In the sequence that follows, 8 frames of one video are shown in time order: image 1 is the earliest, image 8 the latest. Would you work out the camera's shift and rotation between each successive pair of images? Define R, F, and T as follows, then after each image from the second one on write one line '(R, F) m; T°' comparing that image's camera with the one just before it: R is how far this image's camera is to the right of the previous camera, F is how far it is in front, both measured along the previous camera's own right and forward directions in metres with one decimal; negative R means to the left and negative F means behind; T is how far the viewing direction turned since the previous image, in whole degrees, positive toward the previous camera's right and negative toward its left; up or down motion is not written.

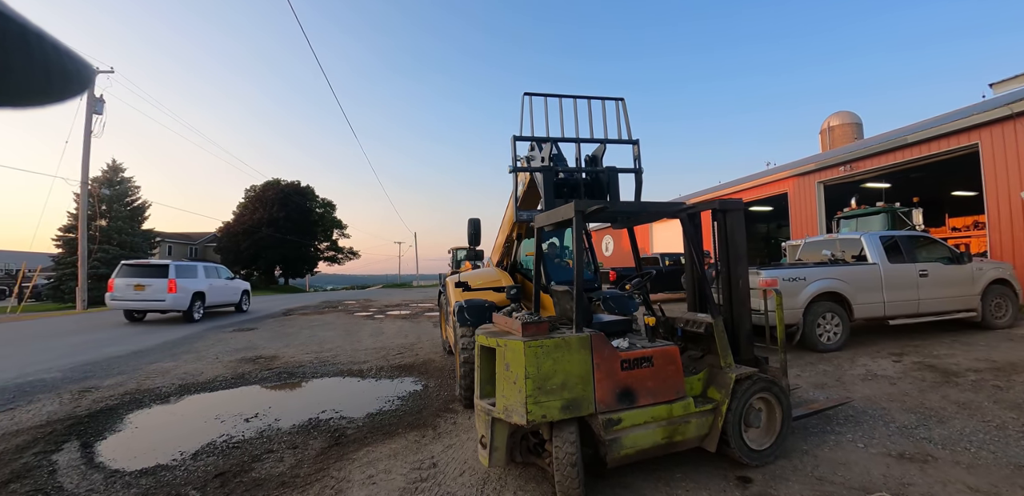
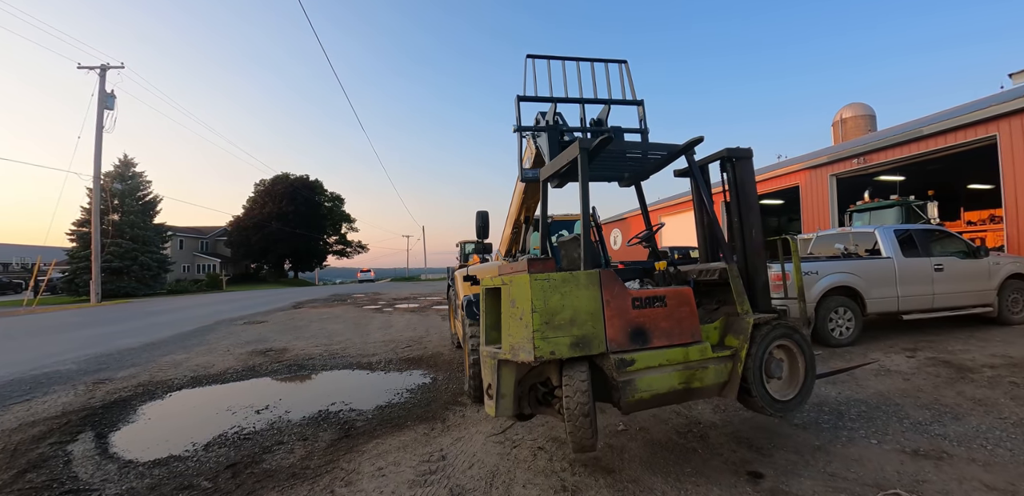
(0.0, 0.0) m; -1°
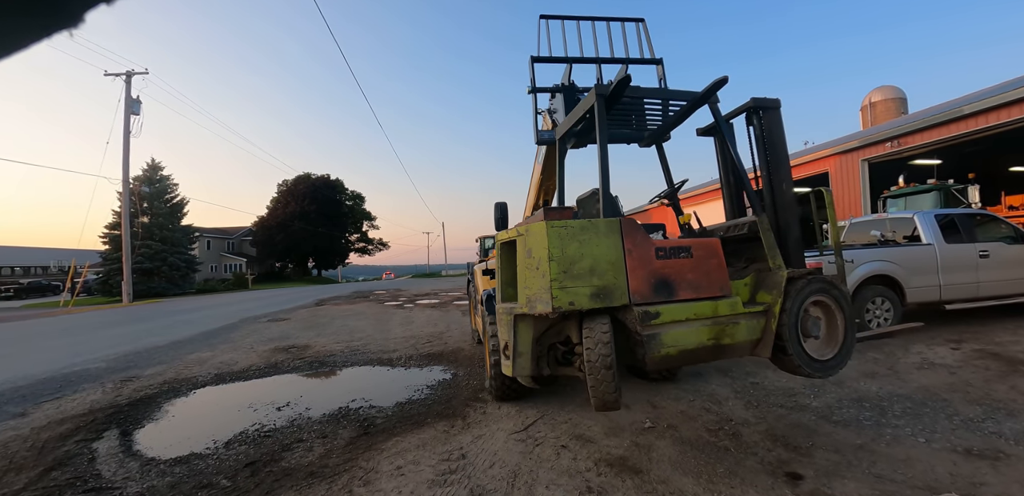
(0.0, +0.1) m; -2°
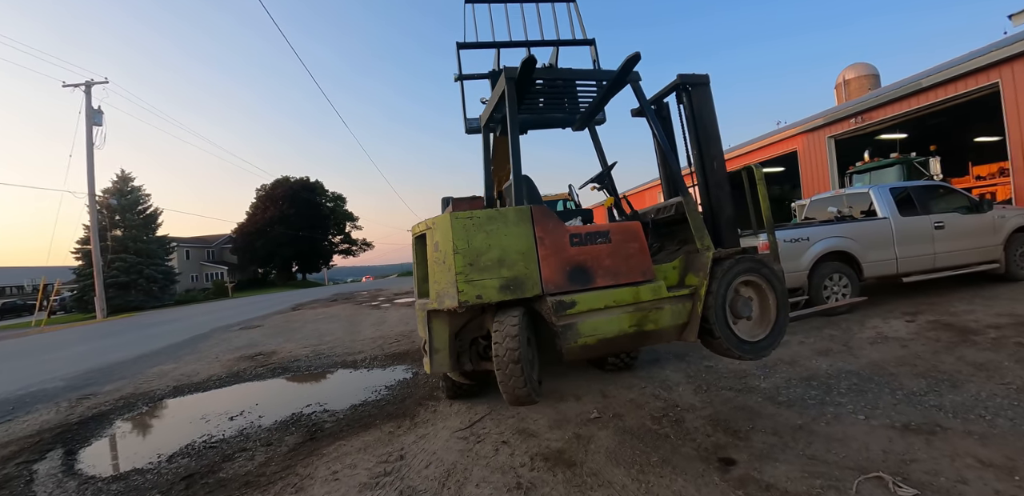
(+0.5, +0.1) m; +1°
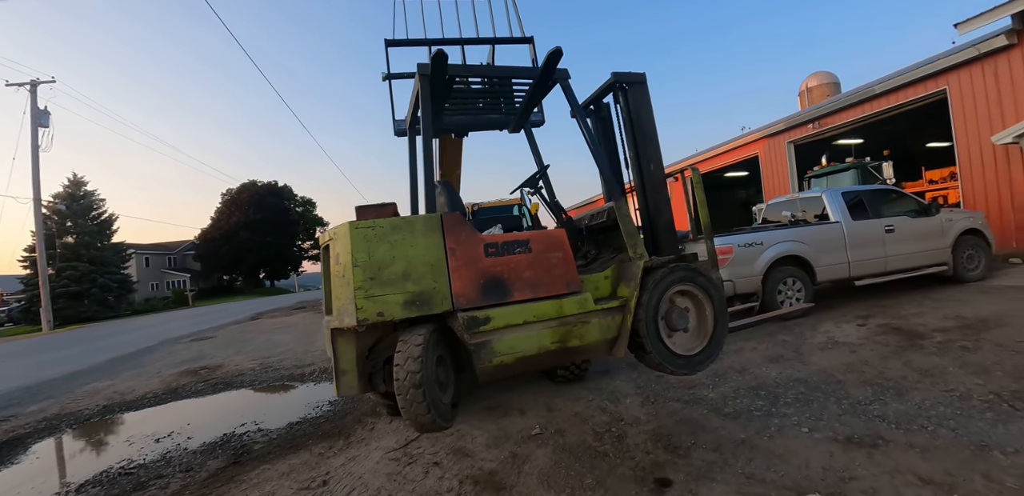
(+0.3, +0.2) m; +3°
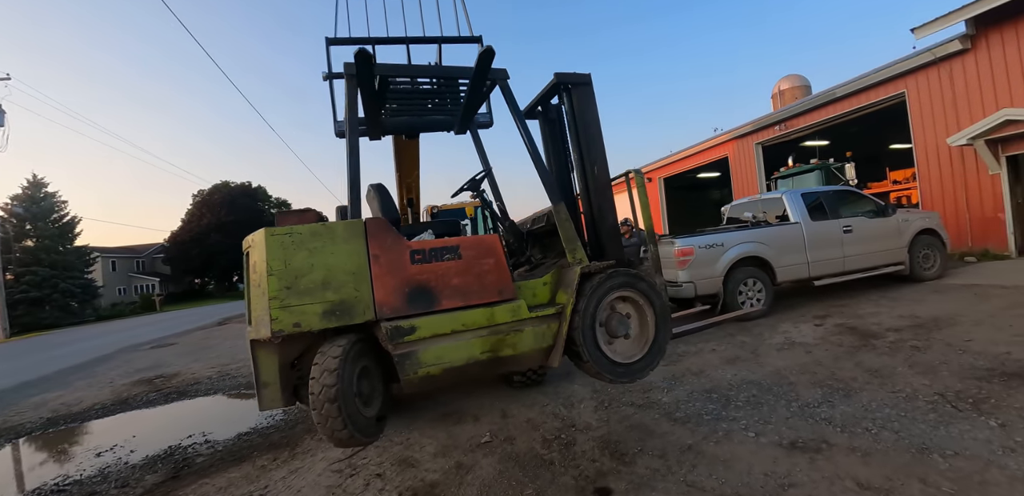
(+0.3, +0.1) m; +2°
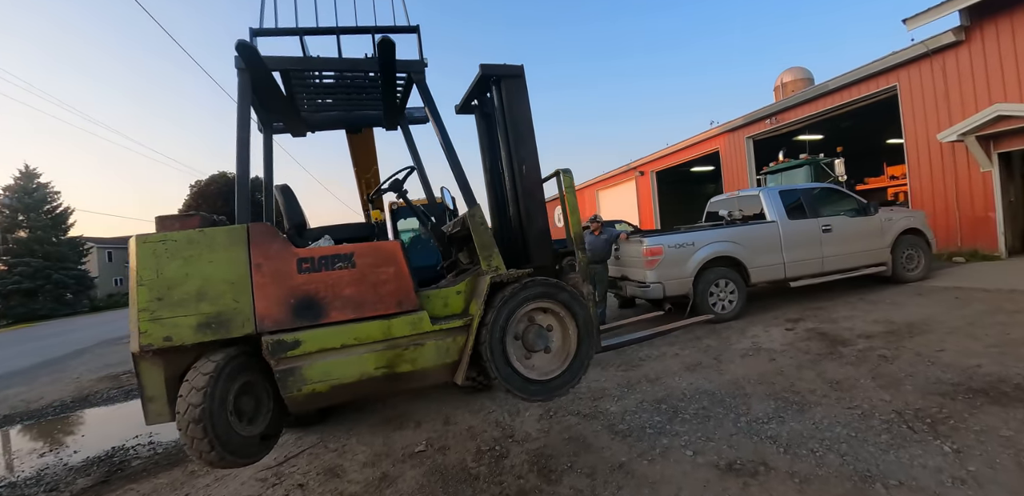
(+0.4, +0.2) m; 0°
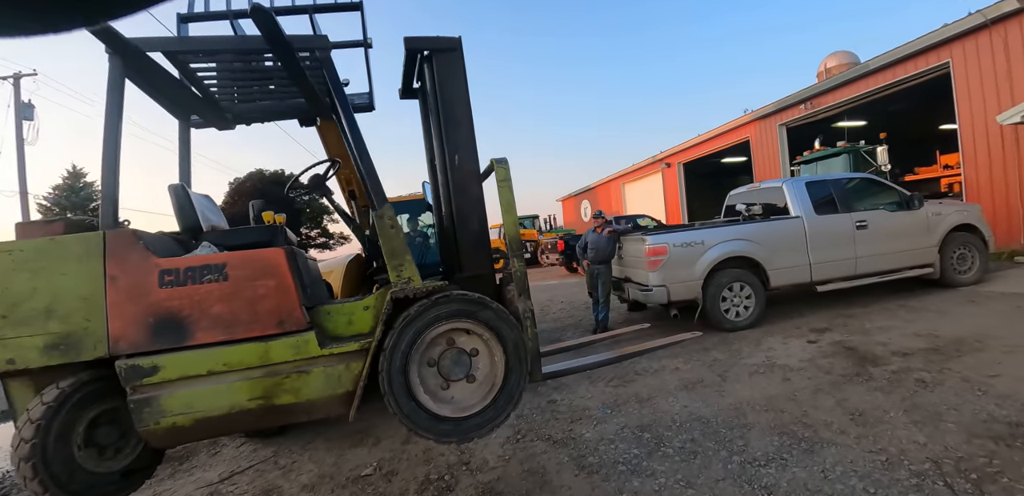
(+0.4, +0.4) m; -4°
